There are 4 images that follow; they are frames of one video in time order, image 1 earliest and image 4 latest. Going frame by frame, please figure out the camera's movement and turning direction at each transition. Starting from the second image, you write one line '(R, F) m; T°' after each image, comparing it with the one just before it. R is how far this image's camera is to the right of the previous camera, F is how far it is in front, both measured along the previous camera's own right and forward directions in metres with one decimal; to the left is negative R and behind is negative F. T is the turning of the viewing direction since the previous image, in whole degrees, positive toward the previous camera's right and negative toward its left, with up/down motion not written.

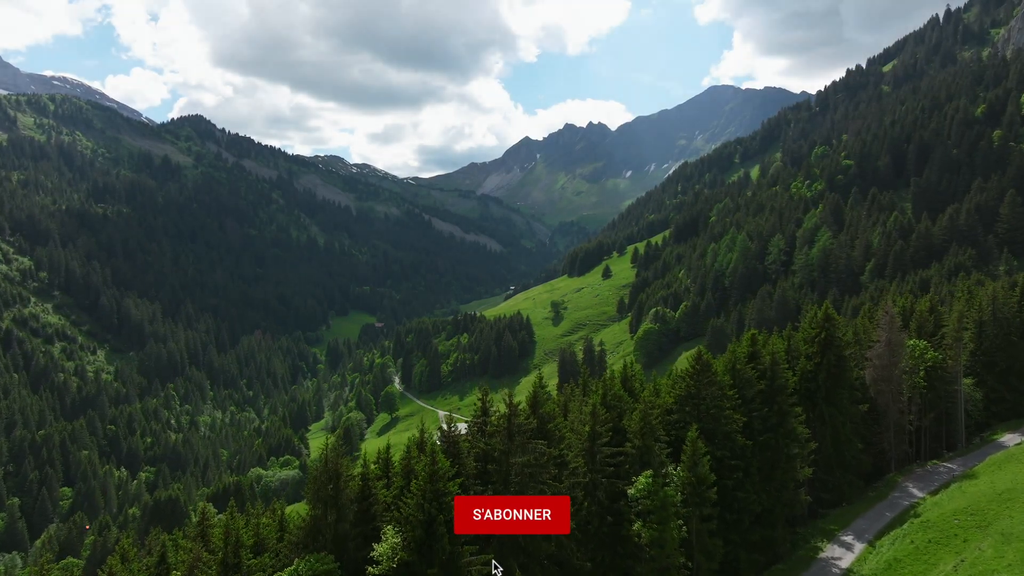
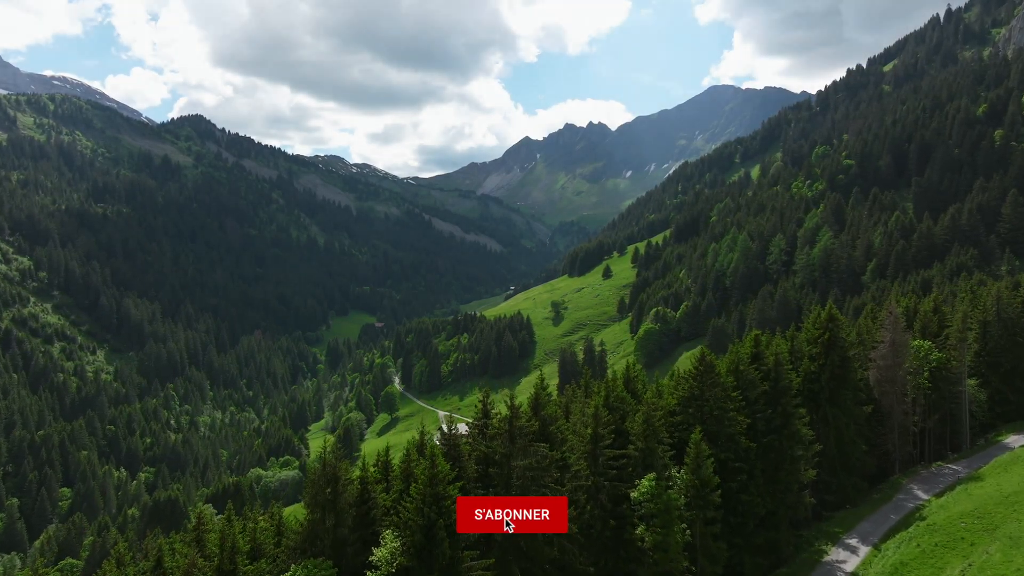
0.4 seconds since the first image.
(-0.1, +0.5) m; 0°
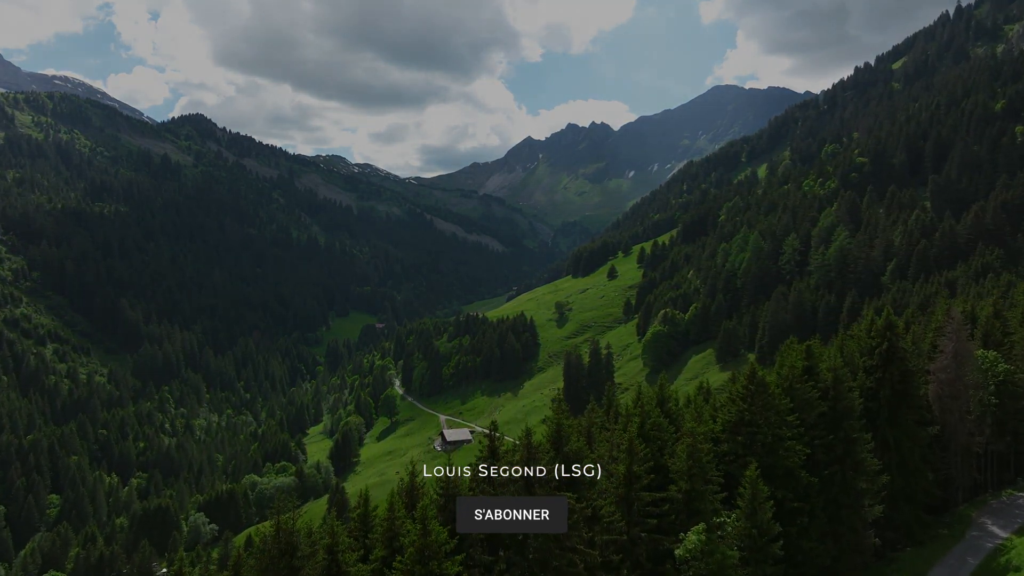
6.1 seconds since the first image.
(-0.6, +6.7) m; 0°
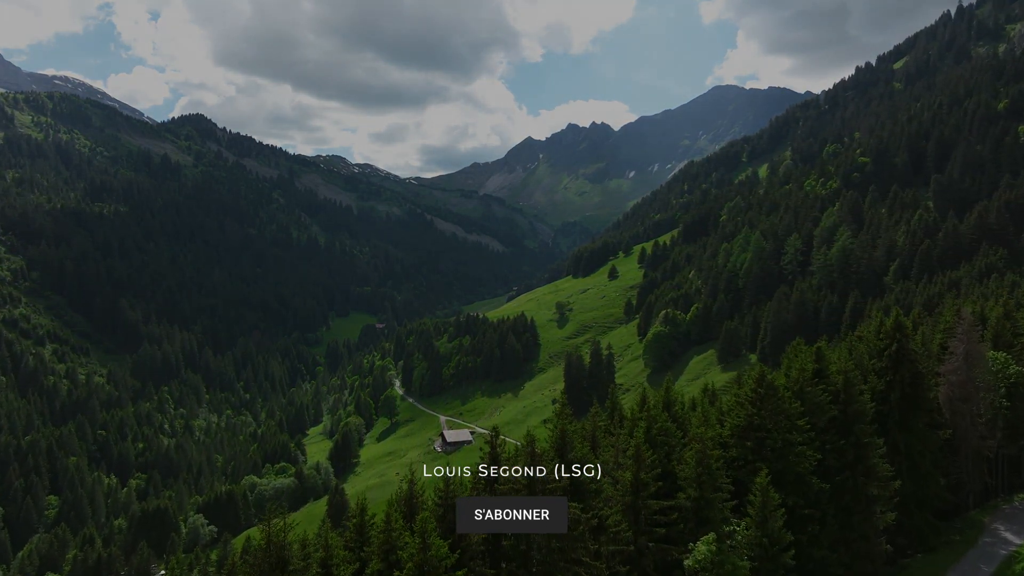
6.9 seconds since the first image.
(-0.1, +0.9) m; 0°
